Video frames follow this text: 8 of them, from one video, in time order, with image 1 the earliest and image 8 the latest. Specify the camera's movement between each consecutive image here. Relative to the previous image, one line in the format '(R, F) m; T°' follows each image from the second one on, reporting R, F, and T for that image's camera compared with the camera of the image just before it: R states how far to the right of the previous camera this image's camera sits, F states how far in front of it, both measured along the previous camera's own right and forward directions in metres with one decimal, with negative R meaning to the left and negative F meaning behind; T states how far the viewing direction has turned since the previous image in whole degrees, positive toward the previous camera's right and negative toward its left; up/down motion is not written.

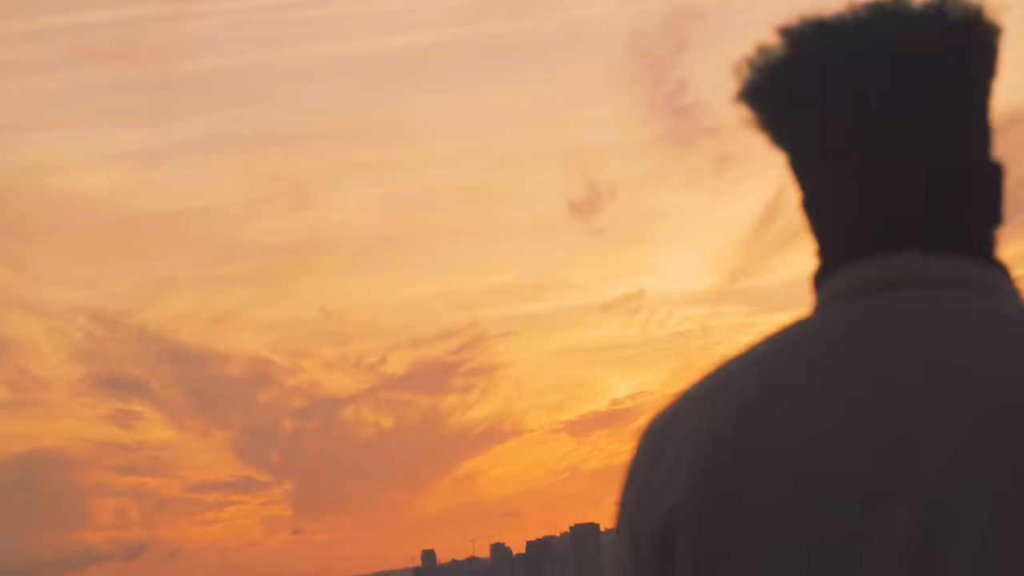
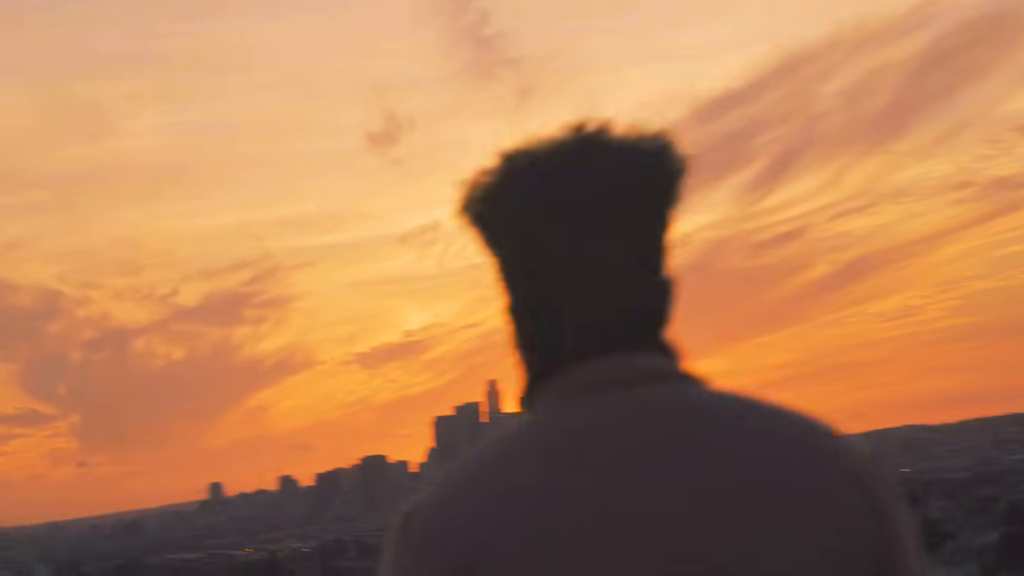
(+0.6, +1.0) m; +5°
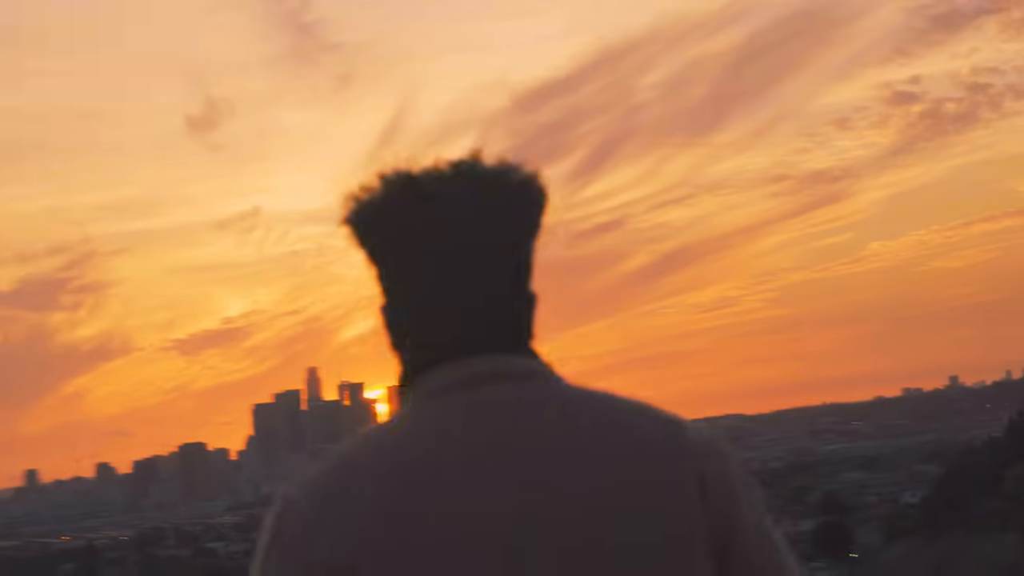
(-0.3, 0.0) m; +4°
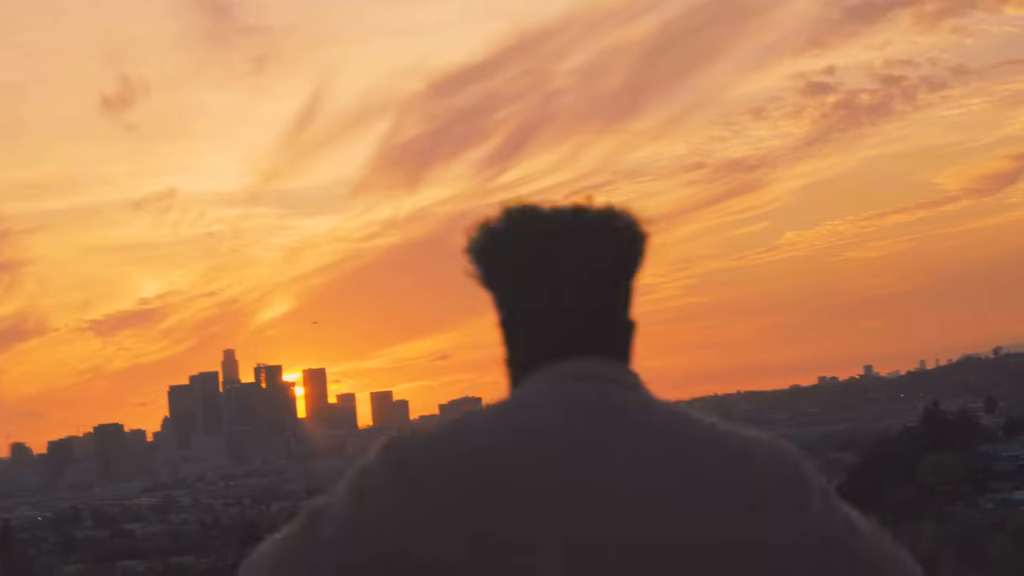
(-0.6, -0.3) m; +2°
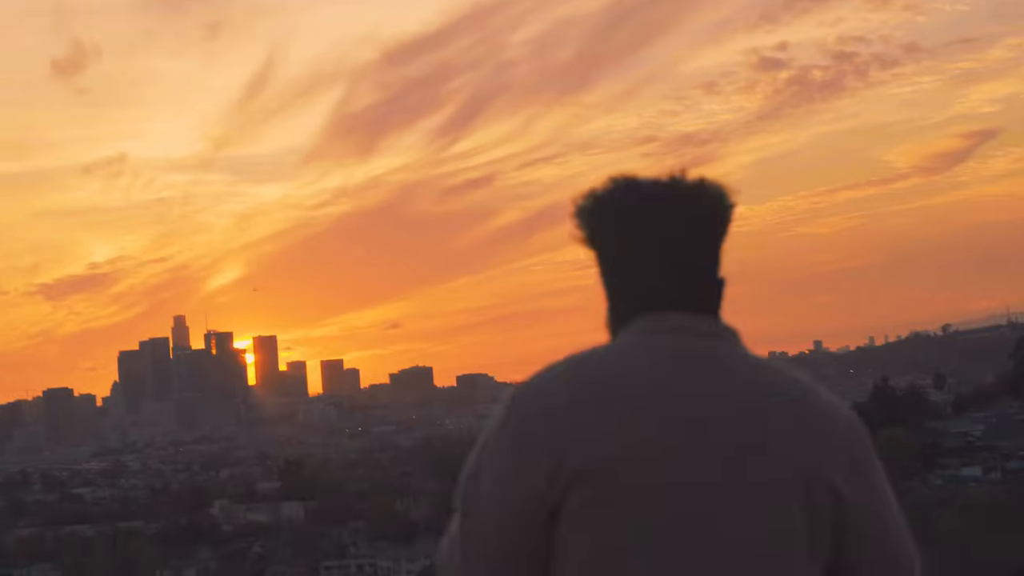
(-0.3, -0.2) m; +1°
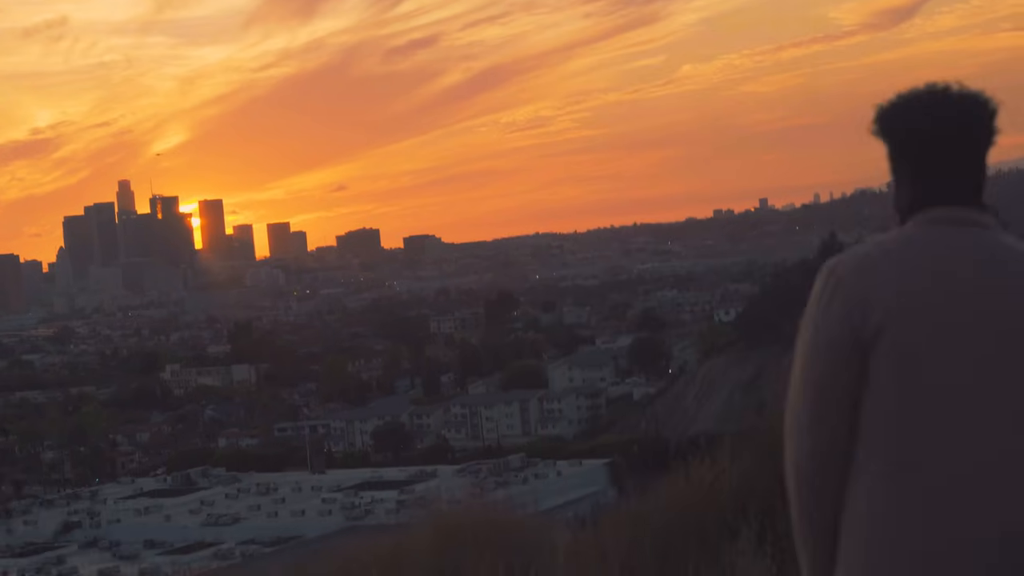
(-0.3, 0.0) m; +1°
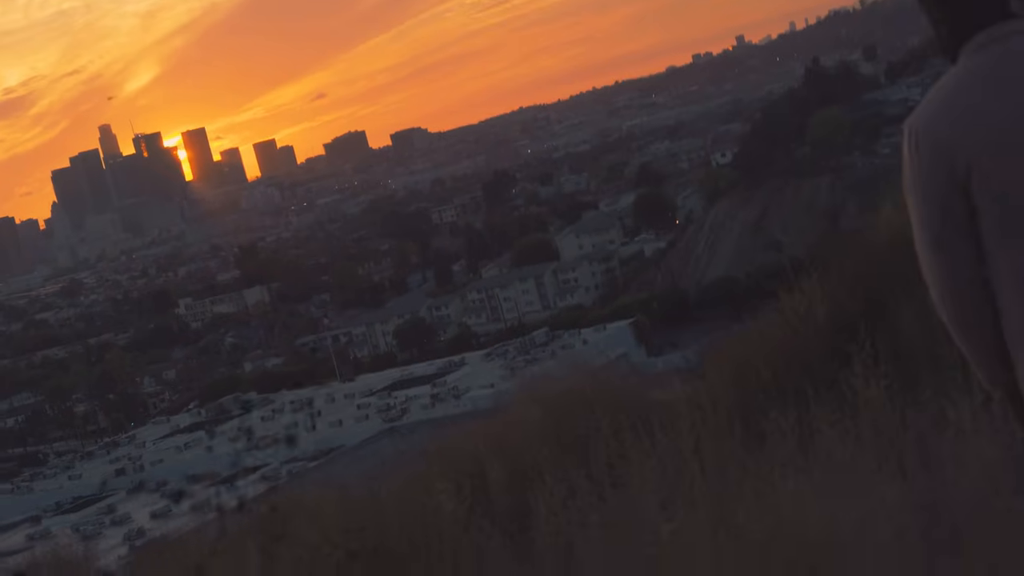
(-0.2, +0.1) m; 0°
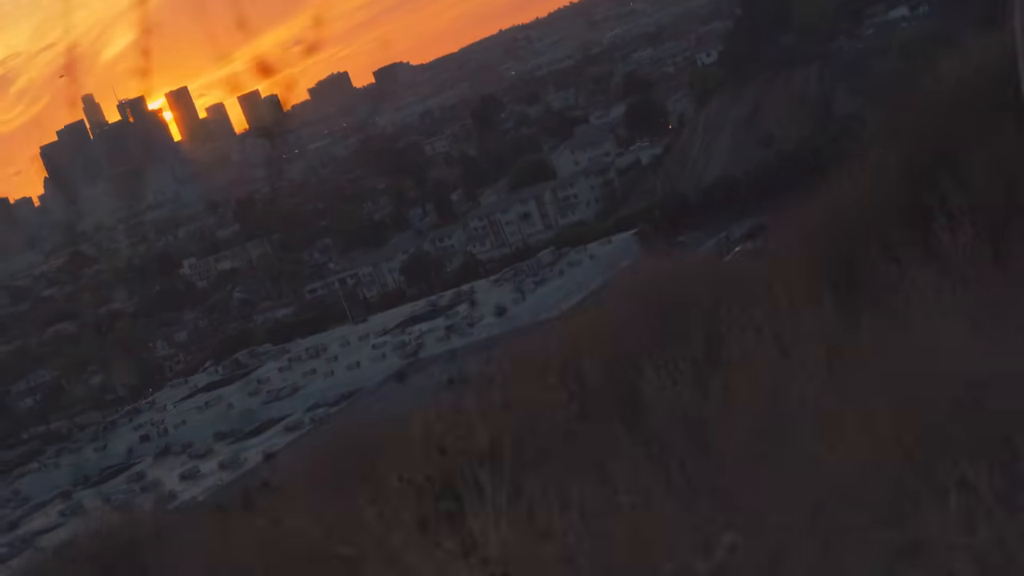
(-0.1, +0.3) m; 0°
